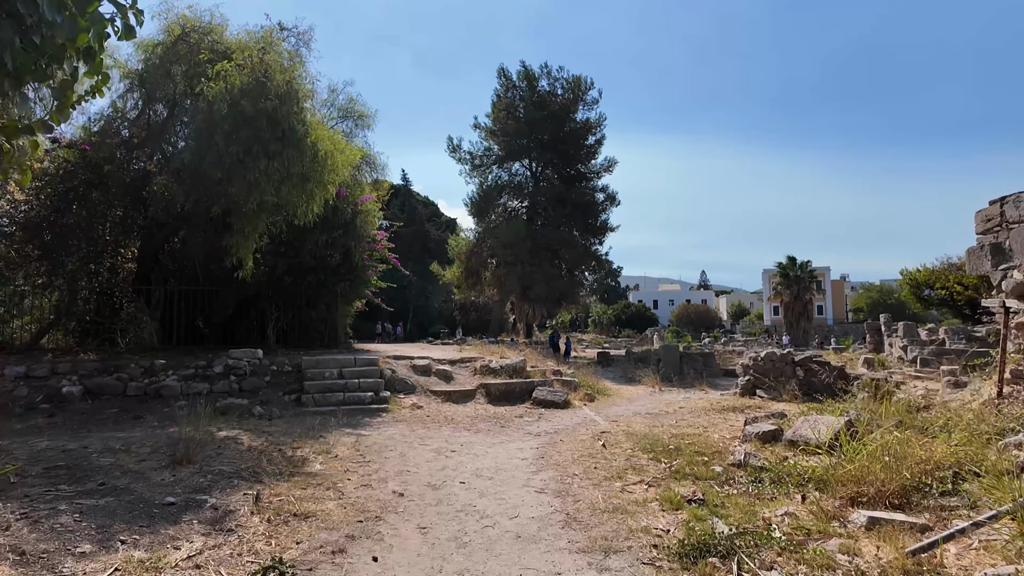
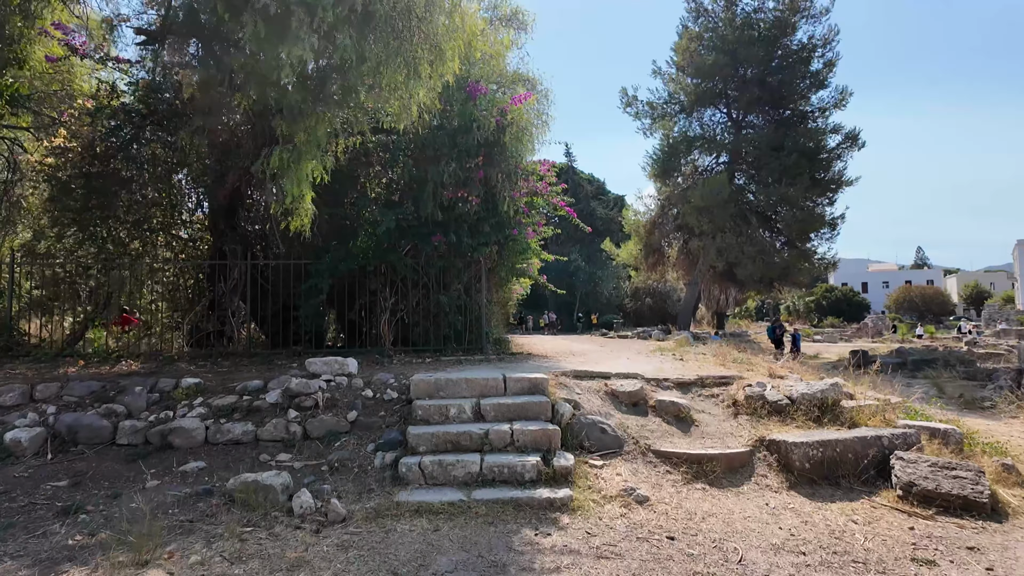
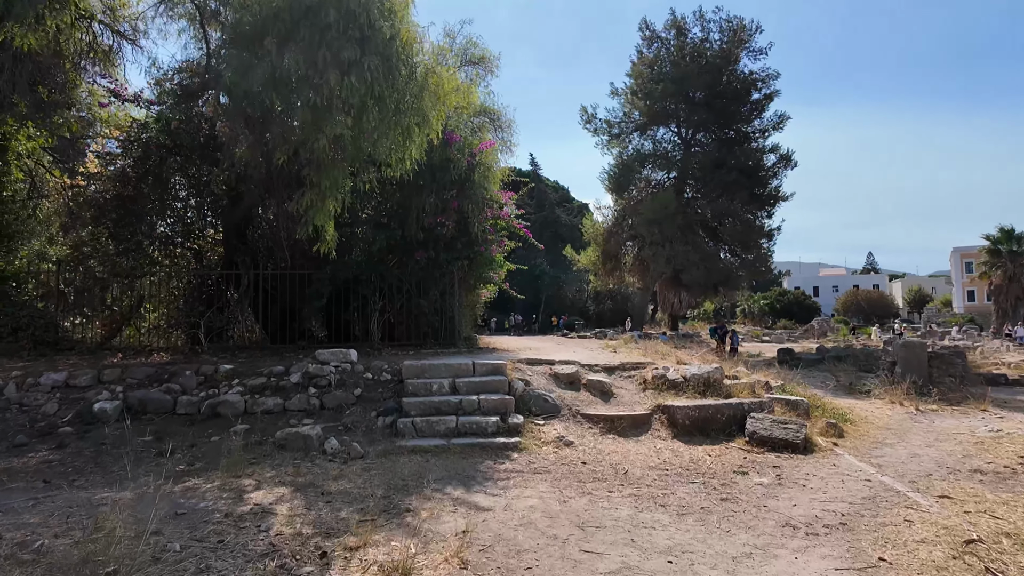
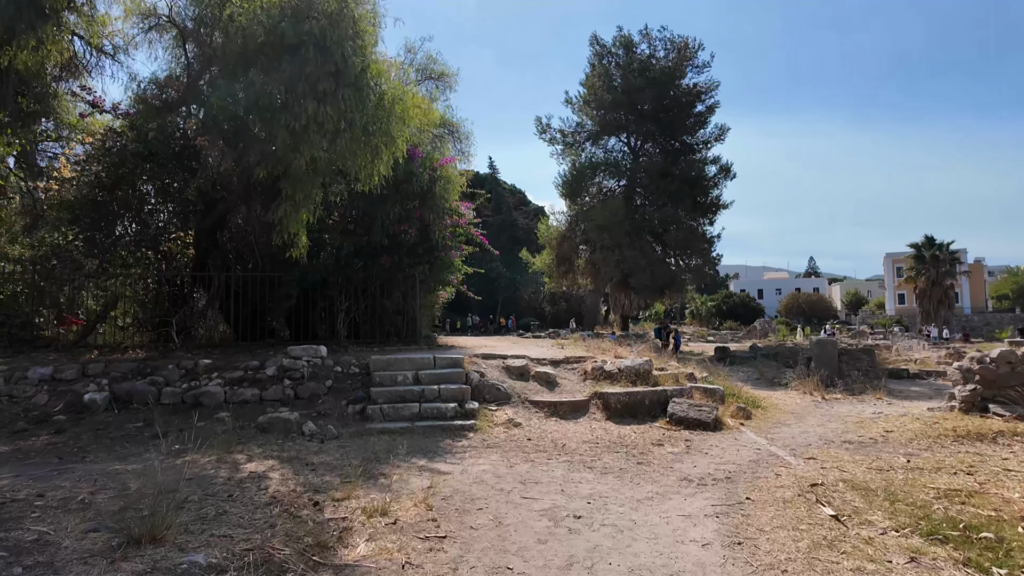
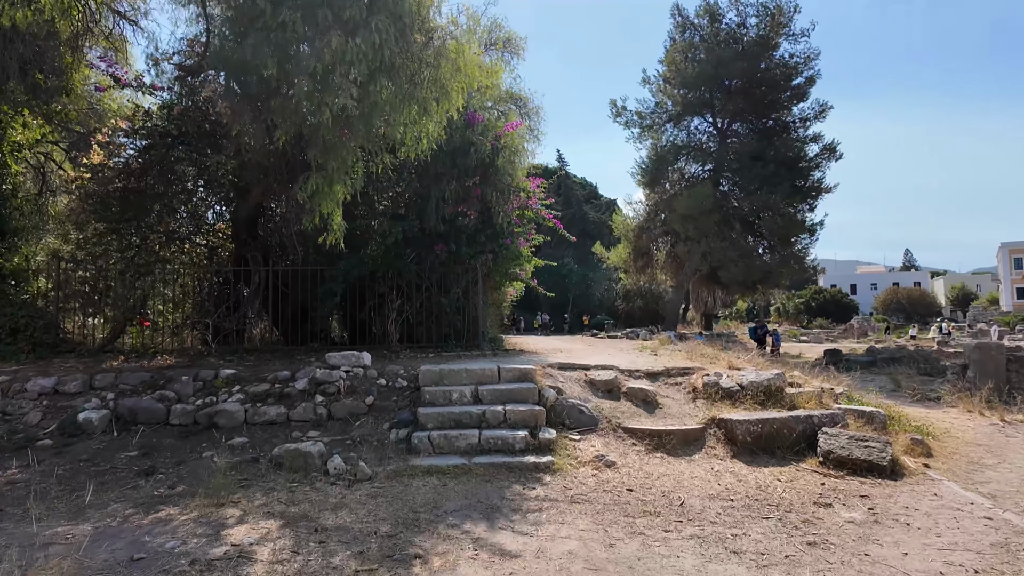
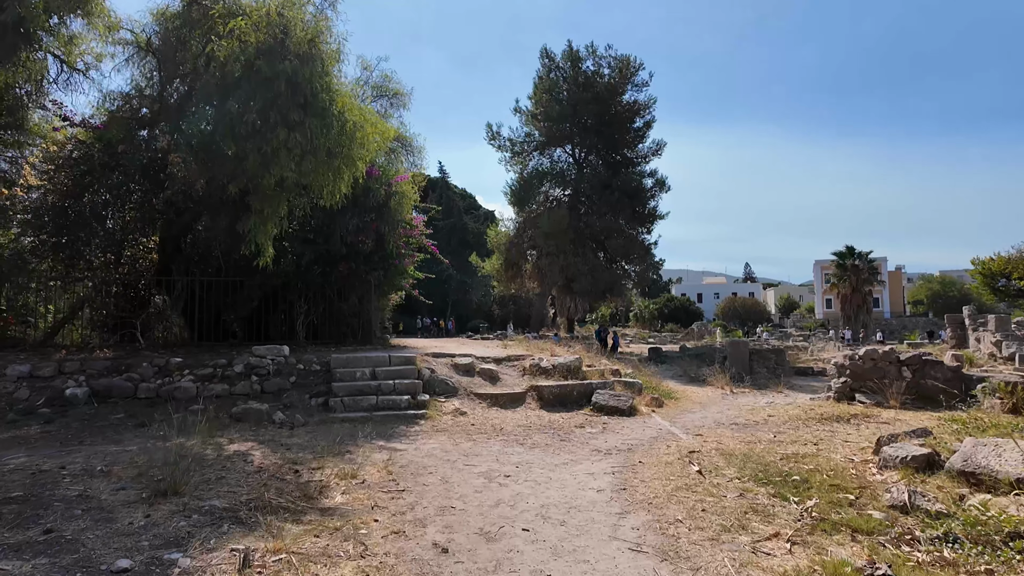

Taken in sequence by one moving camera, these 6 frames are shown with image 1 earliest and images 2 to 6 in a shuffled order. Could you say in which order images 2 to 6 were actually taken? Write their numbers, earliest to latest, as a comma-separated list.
6, 4, 3, 5, 2
